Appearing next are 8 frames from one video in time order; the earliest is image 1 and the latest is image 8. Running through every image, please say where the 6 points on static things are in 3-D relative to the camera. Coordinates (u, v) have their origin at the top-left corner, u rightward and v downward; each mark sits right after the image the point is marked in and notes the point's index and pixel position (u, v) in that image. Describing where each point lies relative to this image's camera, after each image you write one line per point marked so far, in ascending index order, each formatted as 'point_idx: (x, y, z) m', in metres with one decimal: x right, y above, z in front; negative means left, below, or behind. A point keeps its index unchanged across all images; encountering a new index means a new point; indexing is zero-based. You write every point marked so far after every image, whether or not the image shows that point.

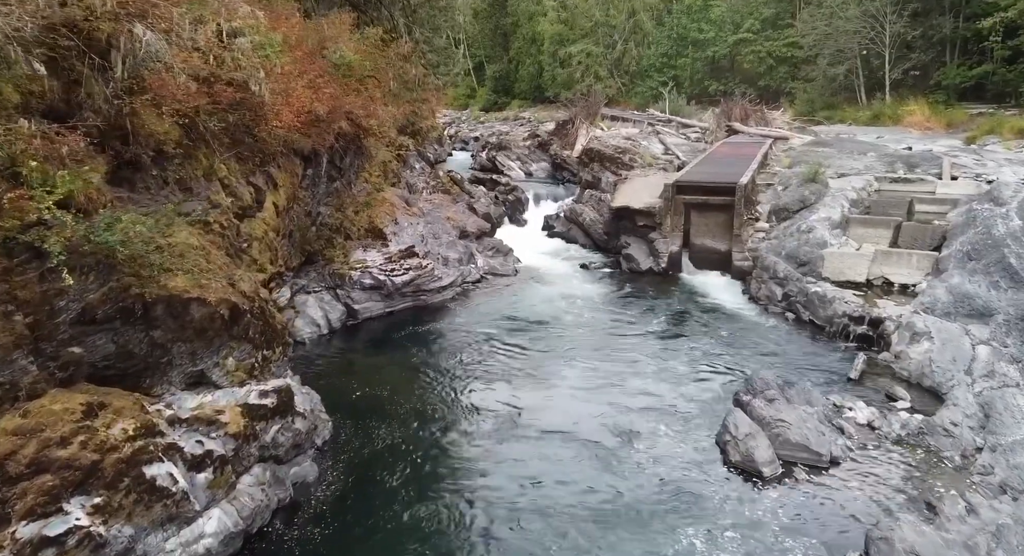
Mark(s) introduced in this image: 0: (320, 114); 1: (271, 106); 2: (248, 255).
0: (-3.6, +3.0, +12.0) m
1: (-3.5, +2.5, +9.2) m
2: (-3.7, +0.3, +9.0) m
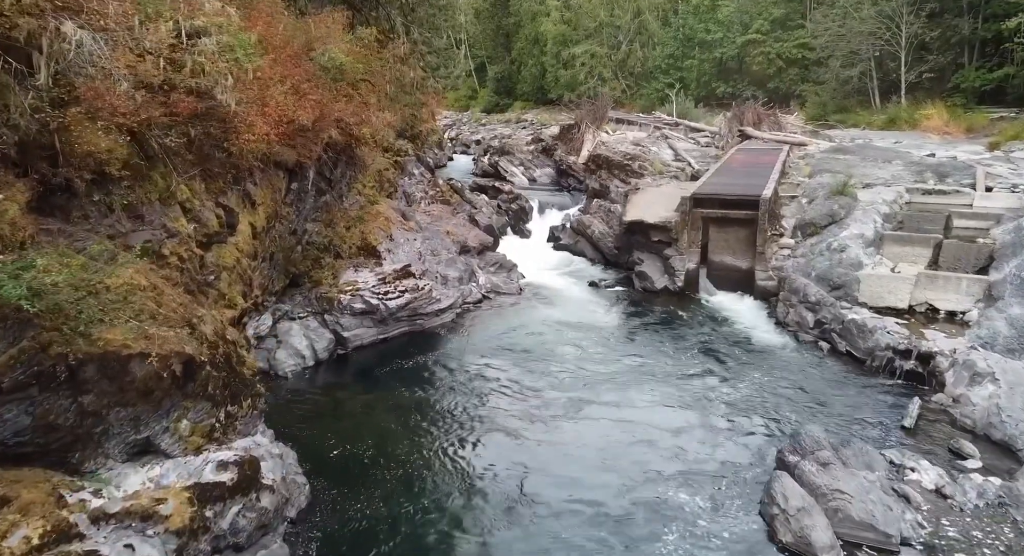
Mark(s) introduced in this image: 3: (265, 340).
0: (-3.5, +2.6, +10.8) m
1: (-3.4, +2.0, +8.1) m
2: (-3.6, -0.1, +7.8) m
3: (-4.3, -1.1, +11.1) m
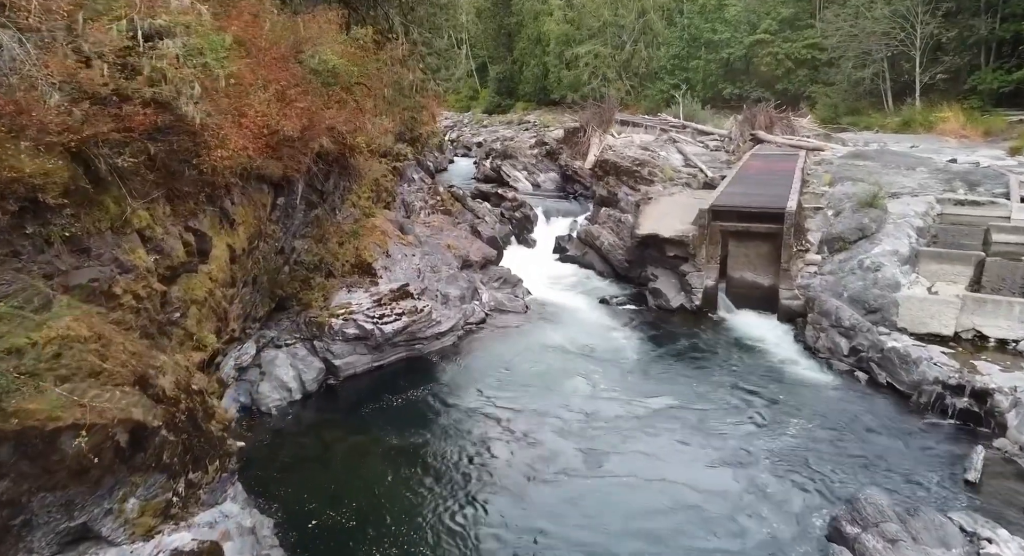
0: (-3.4, +2.2, +9.7) m
1: (-3.3, +1.6, +7.0) m
2: (-3.5, -0.5, +6.7) m
3: (-4.2, -1.5, +10.1) m
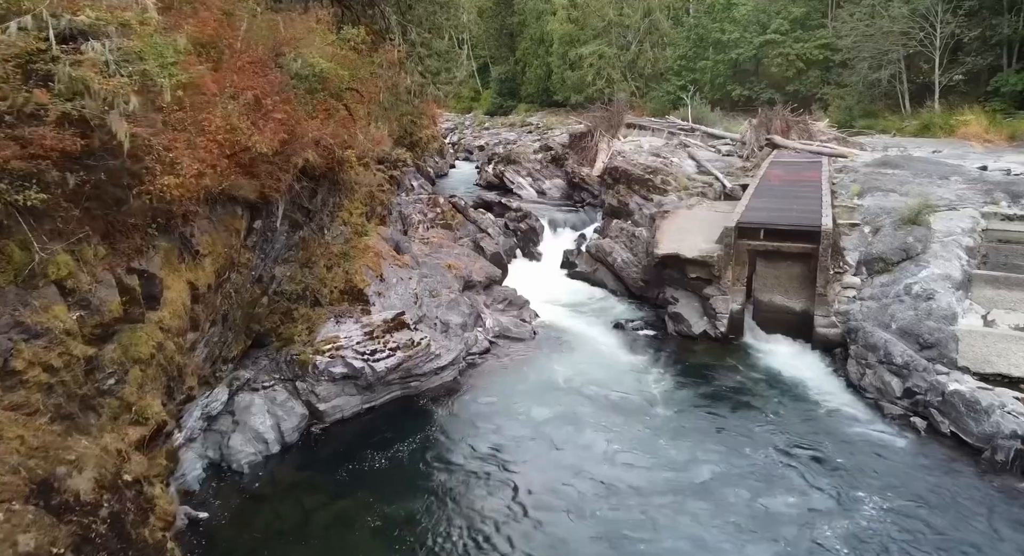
0: (-3.2, +1.7, +8.5) m
1: (-3.2, +1.2, +5.7) m
2: (-3.4, -1.0, +5.4) m
3: (-4.1, -2.0, +8.8) m
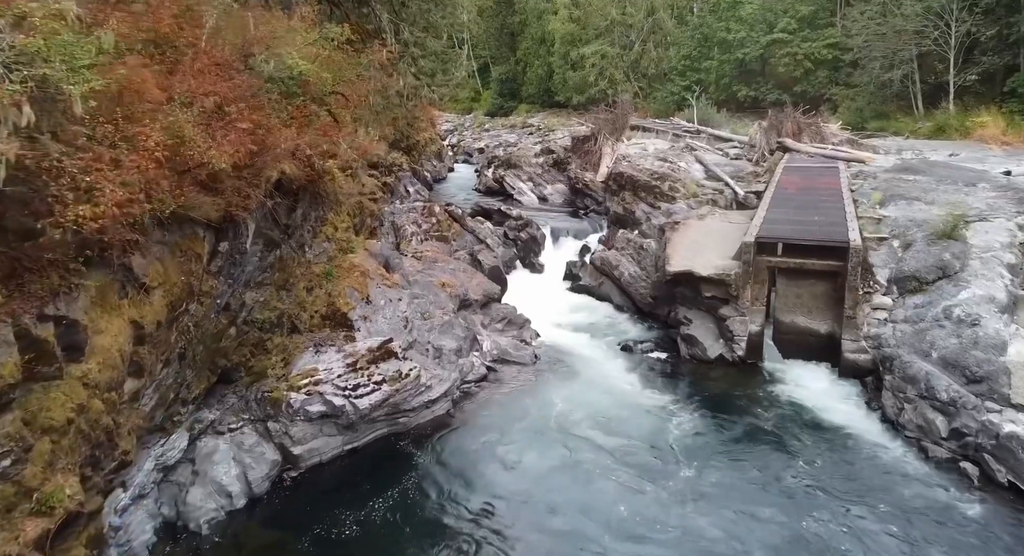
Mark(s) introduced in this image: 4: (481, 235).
0: (-3.3, +1.3, +7.4) m
1: (-3.2, +0.8, +4.7) m
2: (-3.4, -1.4, +4.4) m
3: (-4.1, -2.4, +7.7) m
4: (-0.9, +1.2, +18.1) m
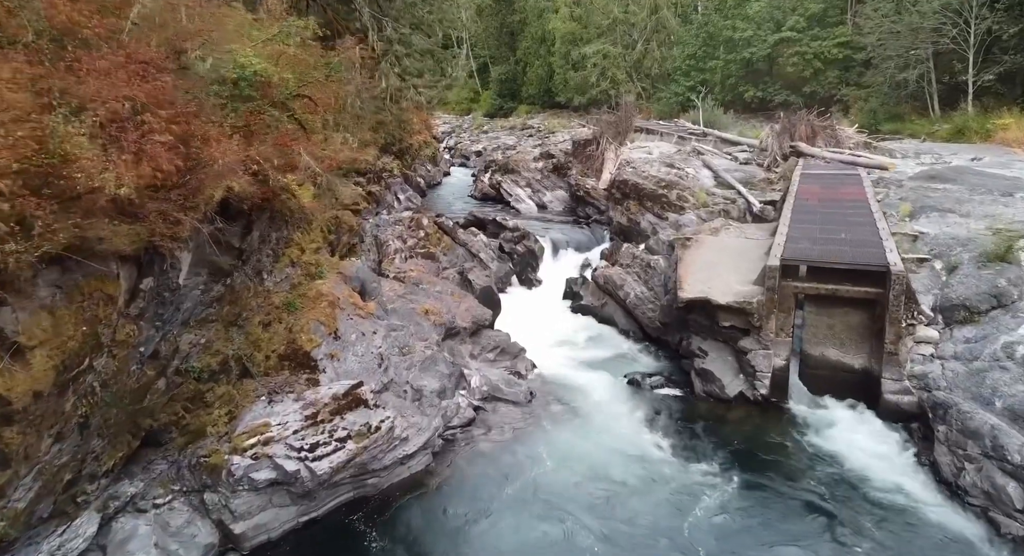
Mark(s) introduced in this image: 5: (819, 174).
0: (-3.4, +0.9, +5.9) m
1: (-3.4, +0.3, +3.2) m
2: (-3.6, -1.9, +2.9) m
3: (-4.2, -2.8, +6.3) m
4: (-1.0, +0.7, +16.7) m
5: (+9.3, +3.2, +19.2) m
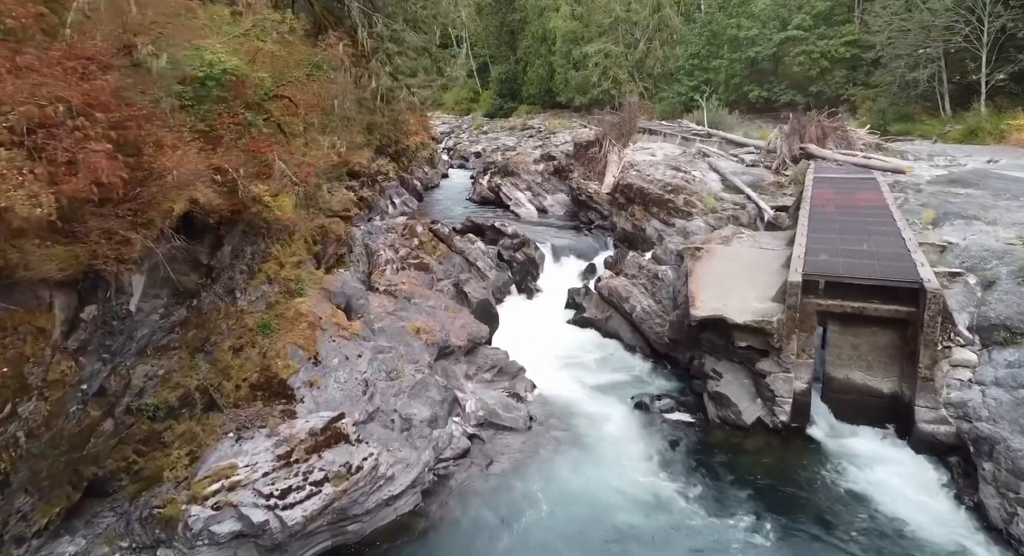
0: (-3.5, +0.6, +5.1) m
1: (-3.4, +0.1, +2.3) m
2: (-3.6, -2.1, +2.1) m
3: (-4.3, -3.1, +5.4) m
4: (-1.1, +0.5, +15.8) m
5: (+9.3, +2.9, +18.3) m
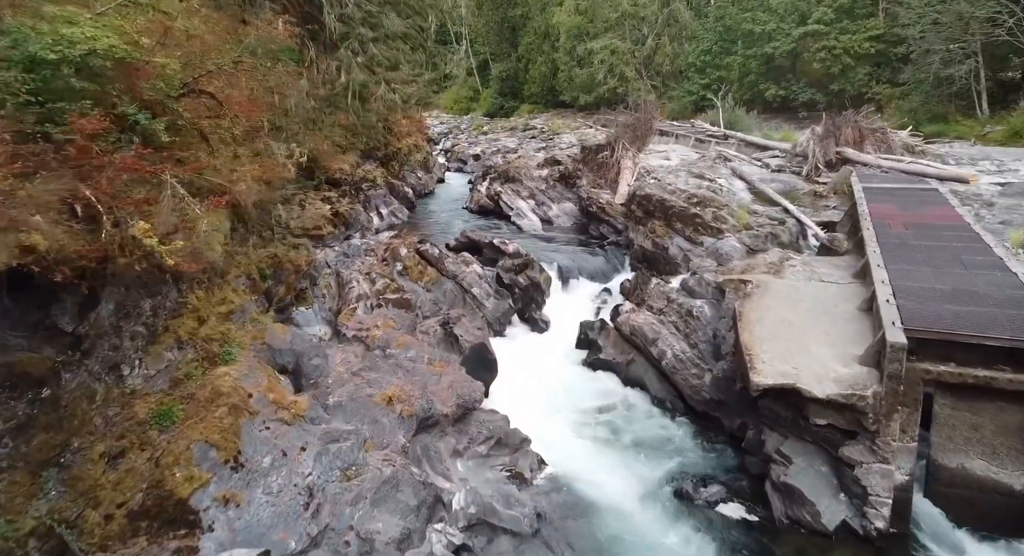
0: (-3.5, -0.1, +2.5) m
1: (-3.4, -0.6, -0.2) m
2: (-3.6, -2.8, -0.5) m
3: (-4.3, -3.7, +2.9) m
4: (-1.0, -0.2, +13.3) m
5: (+9.3, +2.3, +15.8) m
